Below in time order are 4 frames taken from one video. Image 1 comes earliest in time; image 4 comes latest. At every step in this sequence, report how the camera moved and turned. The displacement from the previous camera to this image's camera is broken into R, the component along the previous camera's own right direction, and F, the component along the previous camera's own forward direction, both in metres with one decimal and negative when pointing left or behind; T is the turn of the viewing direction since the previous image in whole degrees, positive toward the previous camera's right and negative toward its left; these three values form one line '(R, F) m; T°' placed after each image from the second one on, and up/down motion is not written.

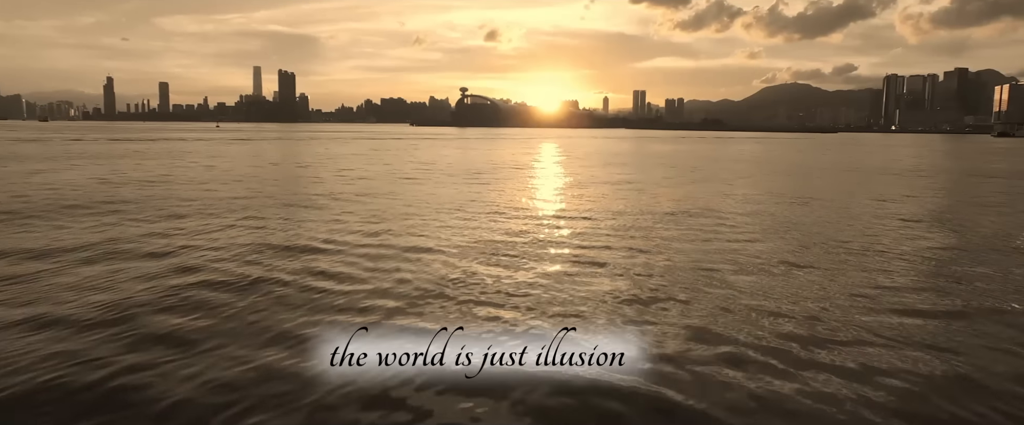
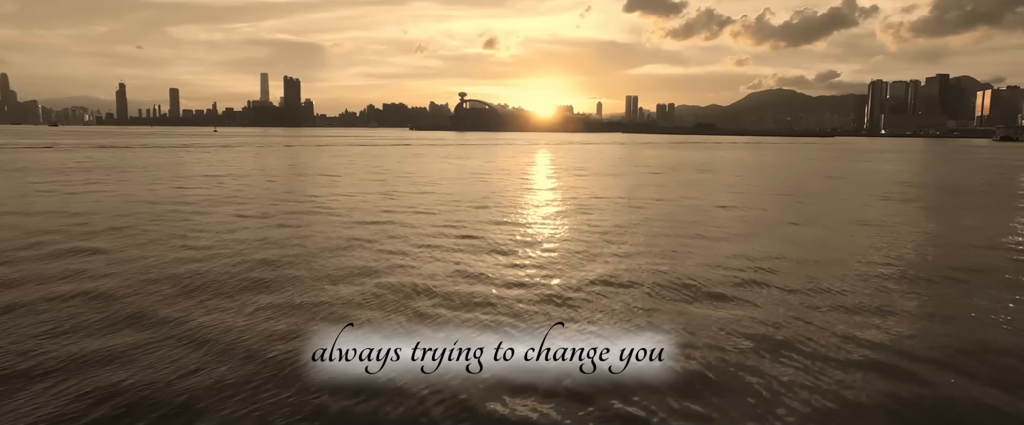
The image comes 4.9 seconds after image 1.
(-2.8, -3.0) m; +1°
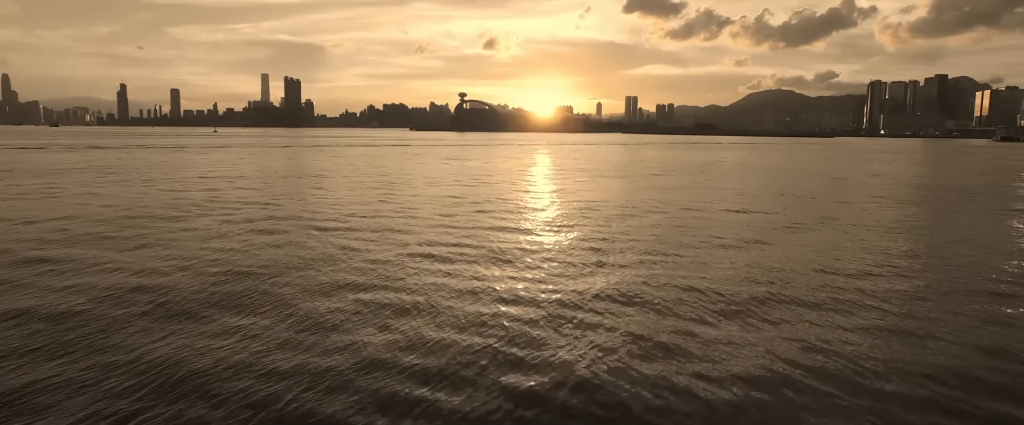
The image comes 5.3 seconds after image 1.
(-0.1, -0.3) m; 0°
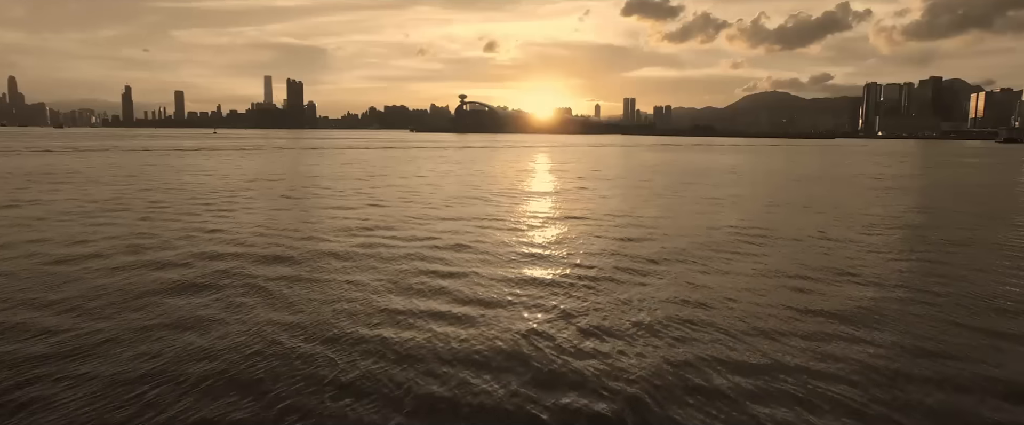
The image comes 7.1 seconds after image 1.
(-0.5, -1.3) m; 0°
